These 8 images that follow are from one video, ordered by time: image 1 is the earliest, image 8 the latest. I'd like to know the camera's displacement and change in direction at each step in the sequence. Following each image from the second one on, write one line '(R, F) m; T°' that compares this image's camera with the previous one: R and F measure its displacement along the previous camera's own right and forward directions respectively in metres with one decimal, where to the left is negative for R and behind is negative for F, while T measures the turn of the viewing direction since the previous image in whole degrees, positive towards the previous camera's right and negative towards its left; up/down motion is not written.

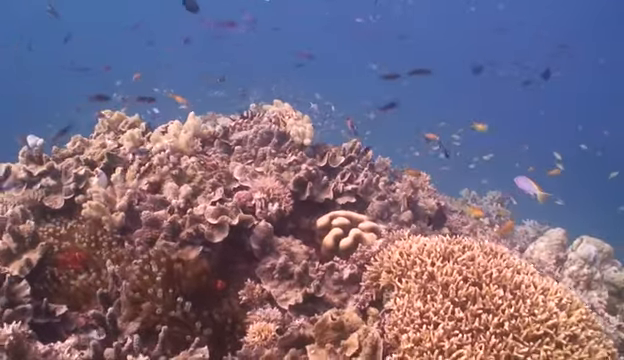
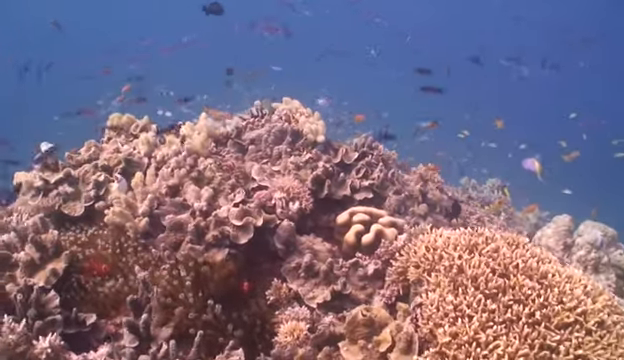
(-0.3, 0.0) m; +2°
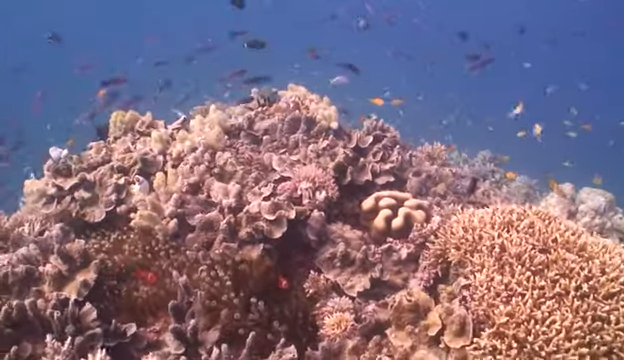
(-0.6, +0.1) m; +4°
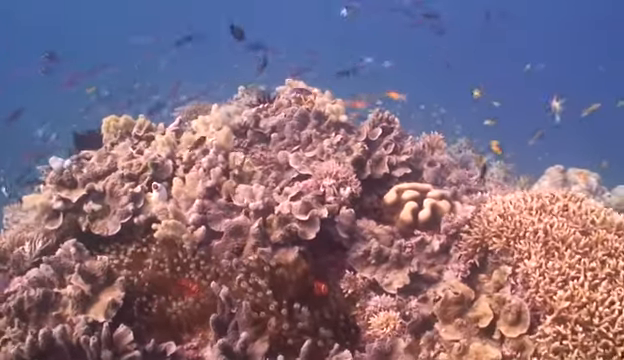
(-0.7, +0.3) m; +6°
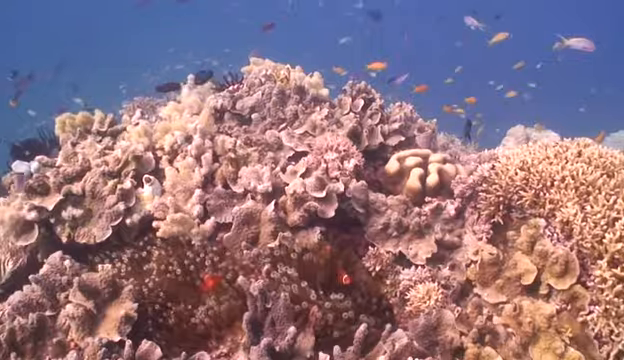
(-0.8, +0.5) m; +9°
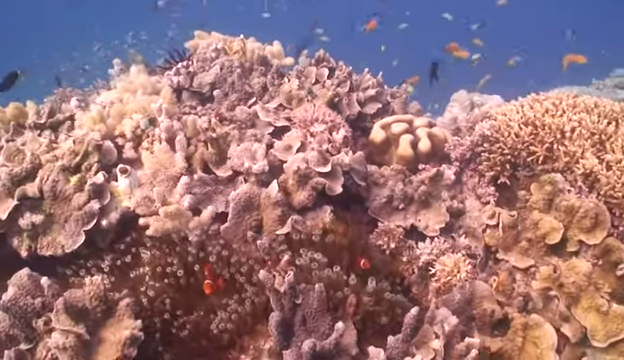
(-0.7, +0.6) m; +10°
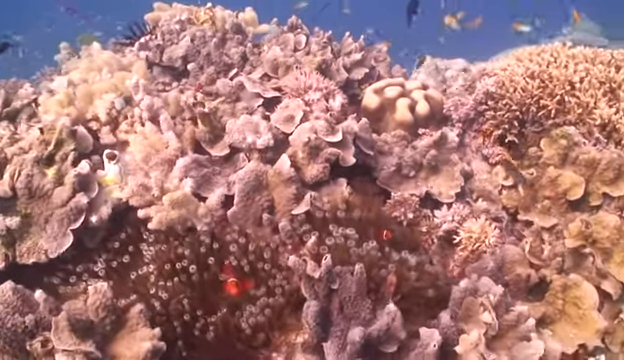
(-0.4, +0.4) m; +6°
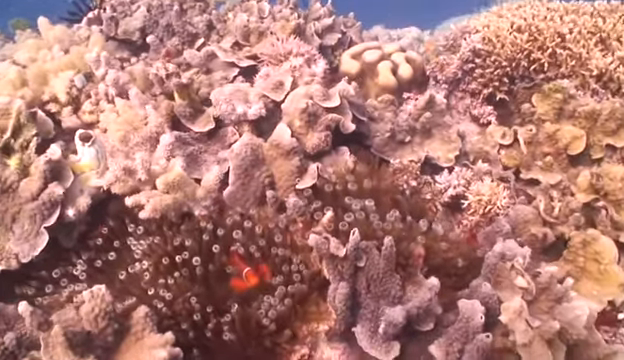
(-0.3, +0.4) m; +6°
